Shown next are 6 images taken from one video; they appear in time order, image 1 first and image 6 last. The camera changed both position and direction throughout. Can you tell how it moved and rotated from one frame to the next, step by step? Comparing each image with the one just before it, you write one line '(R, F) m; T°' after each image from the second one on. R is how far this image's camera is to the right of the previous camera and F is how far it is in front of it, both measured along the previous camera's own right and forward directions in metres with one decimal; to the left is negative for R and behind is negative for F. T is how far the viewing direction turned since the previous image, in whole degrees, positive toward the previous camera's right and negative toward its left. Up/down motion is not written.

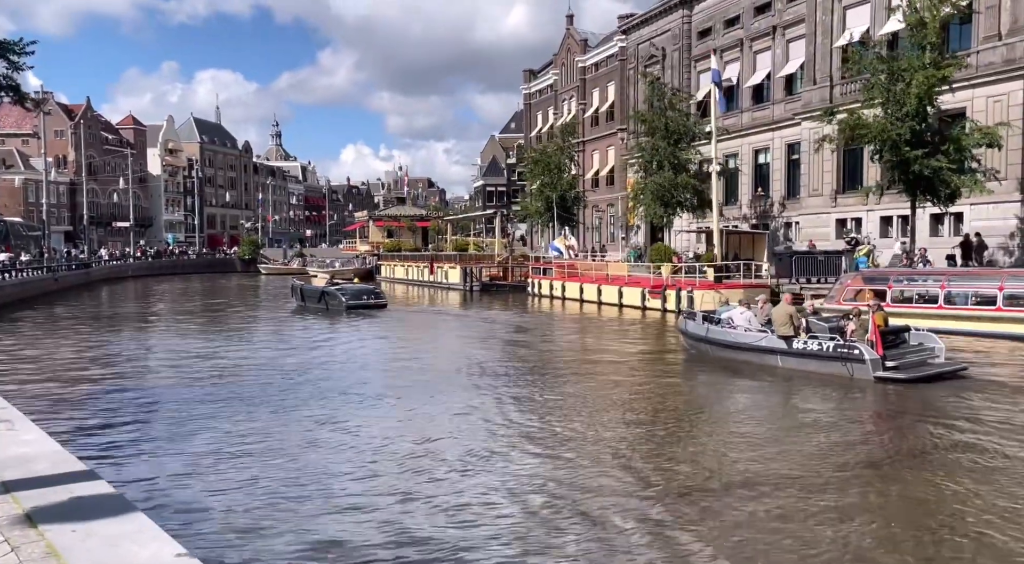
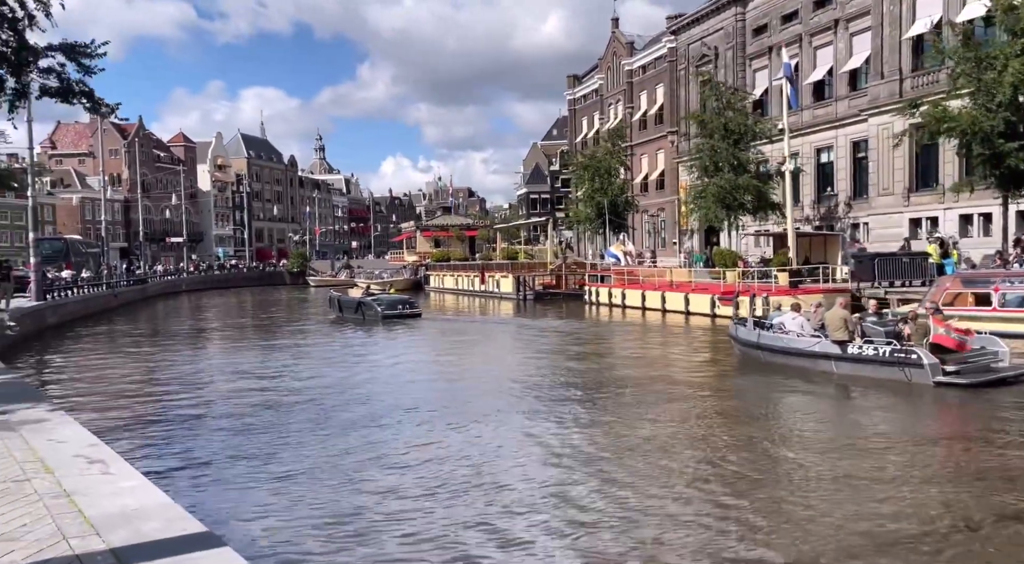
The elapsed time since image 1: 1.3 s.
(-0.5, +0.6) m; -3°
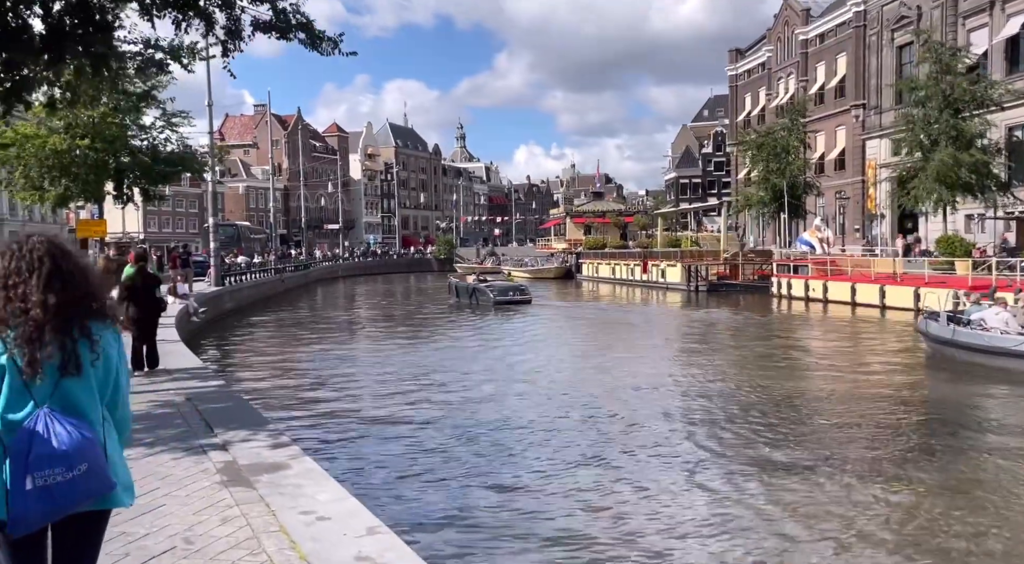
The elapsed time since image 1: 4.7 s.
(-1.6, +2.2) m; -9°
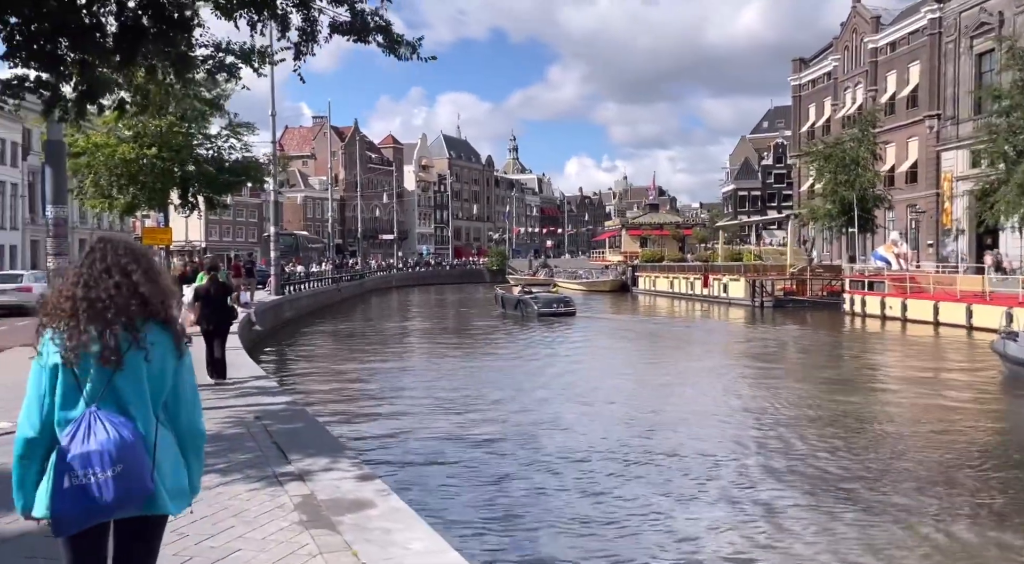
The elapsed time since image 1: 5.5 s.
(-0.4, +0.7) m; -3°
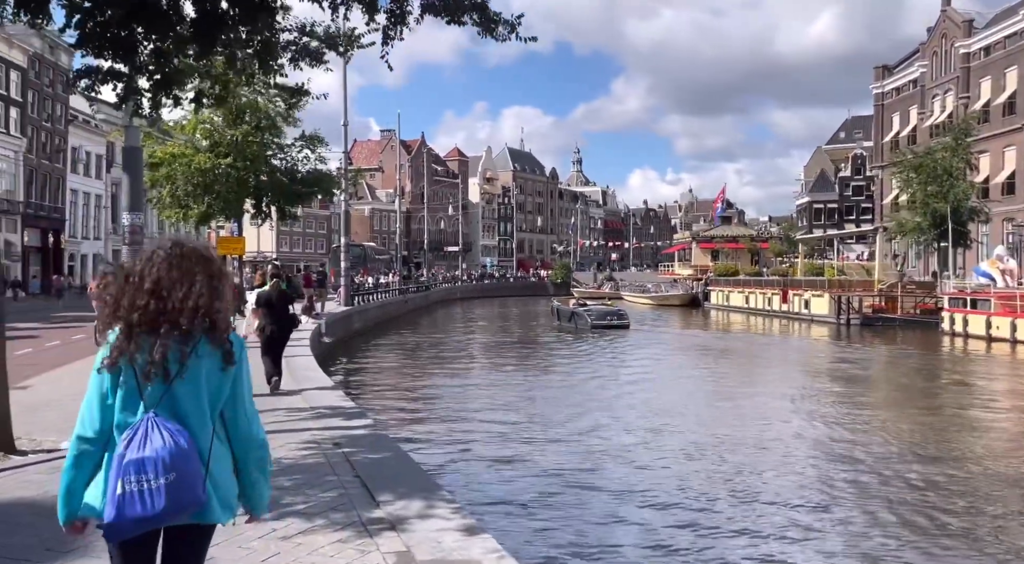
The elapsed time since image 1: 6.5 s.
(-0.5, +1.1) m; -4°
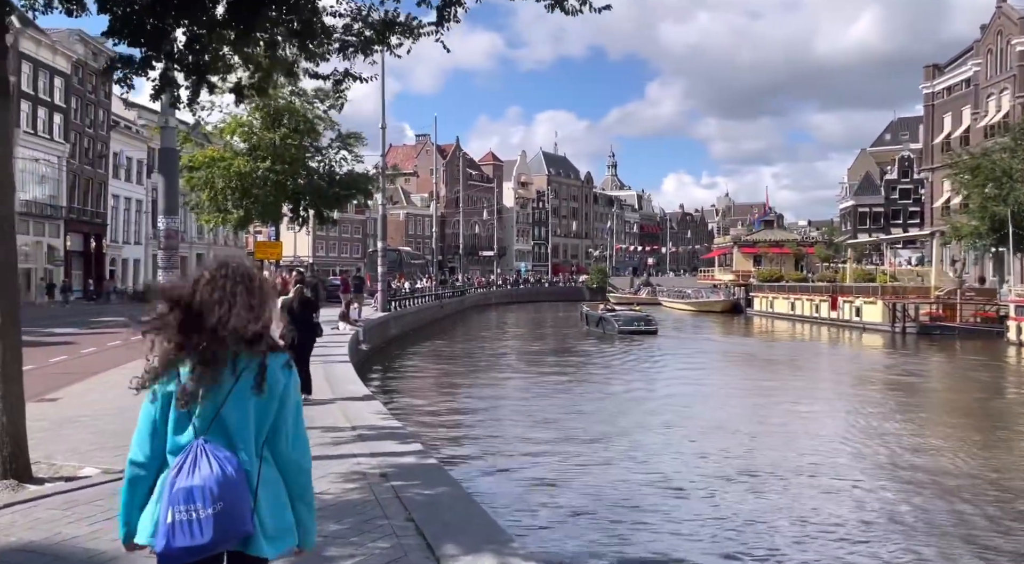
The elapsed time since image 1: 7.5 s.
(-0.3, +1.0) m; -2°
